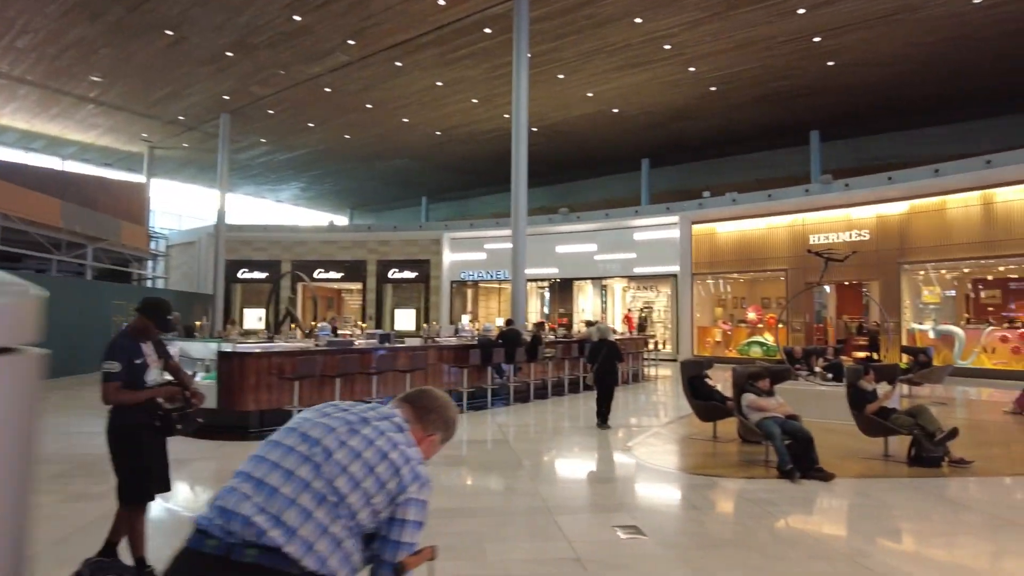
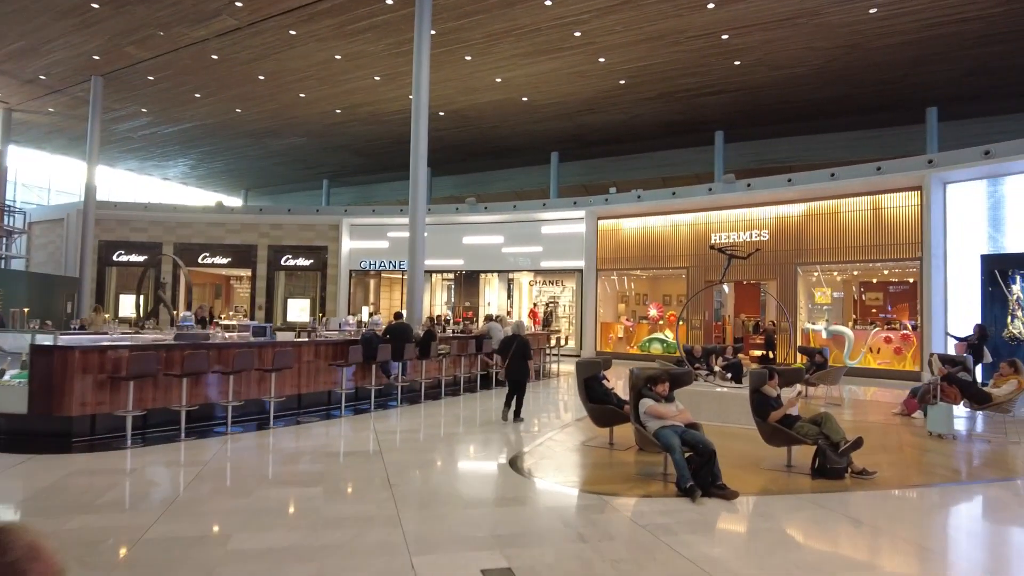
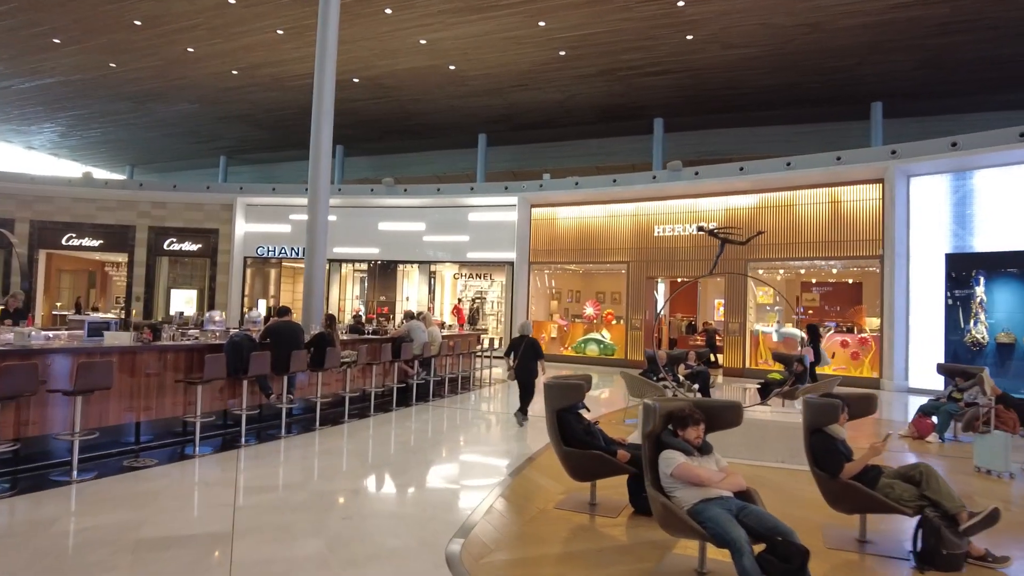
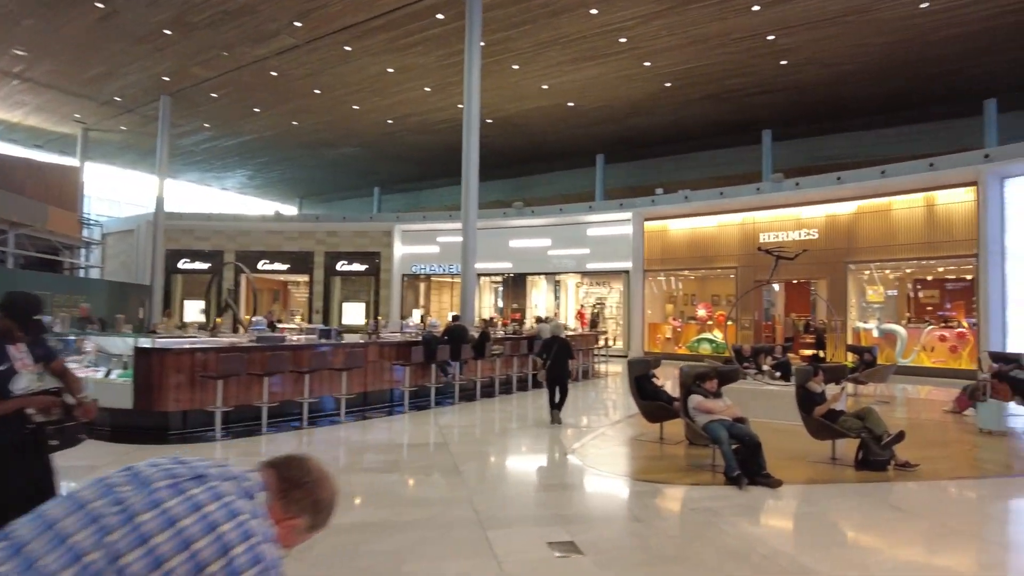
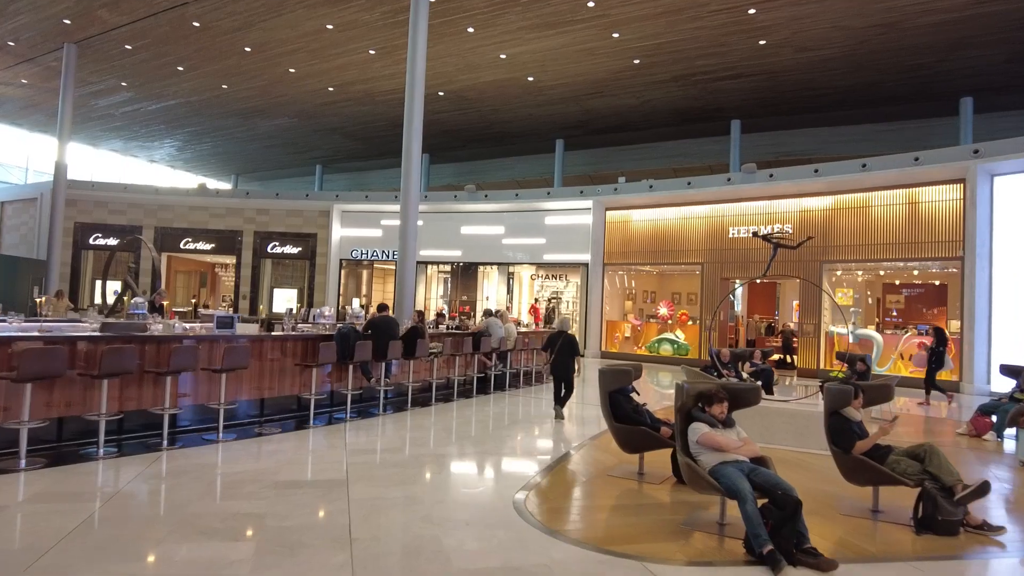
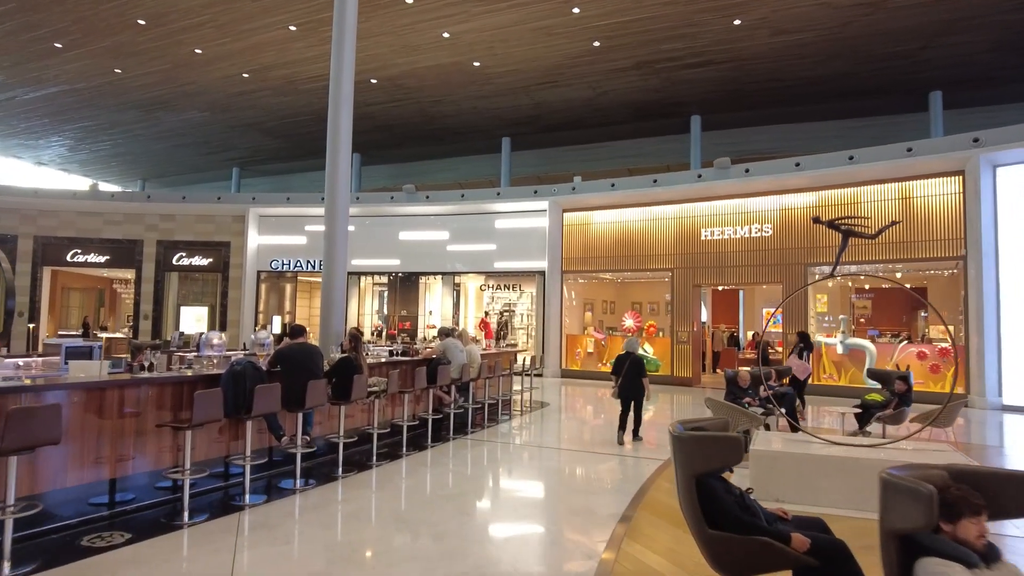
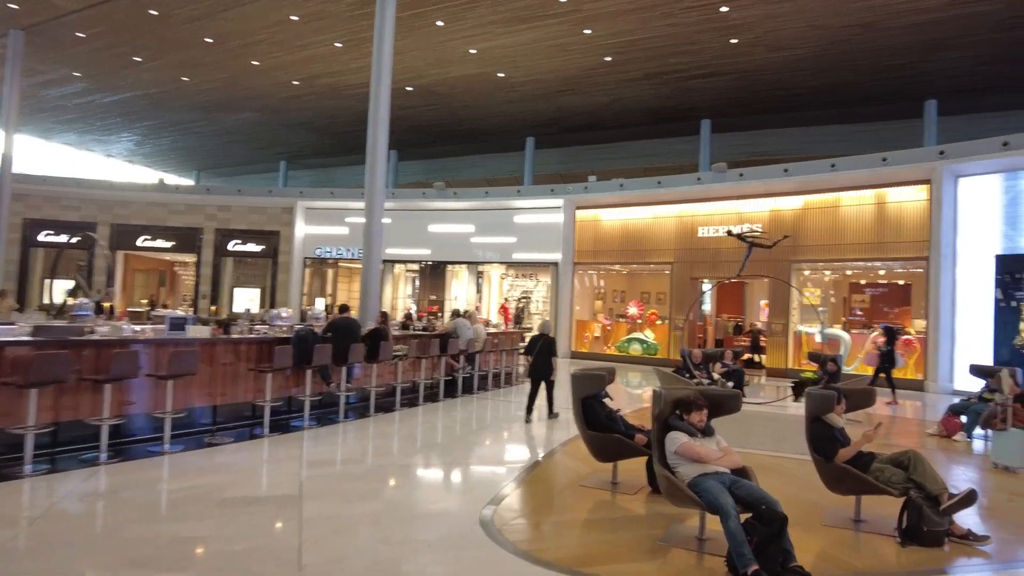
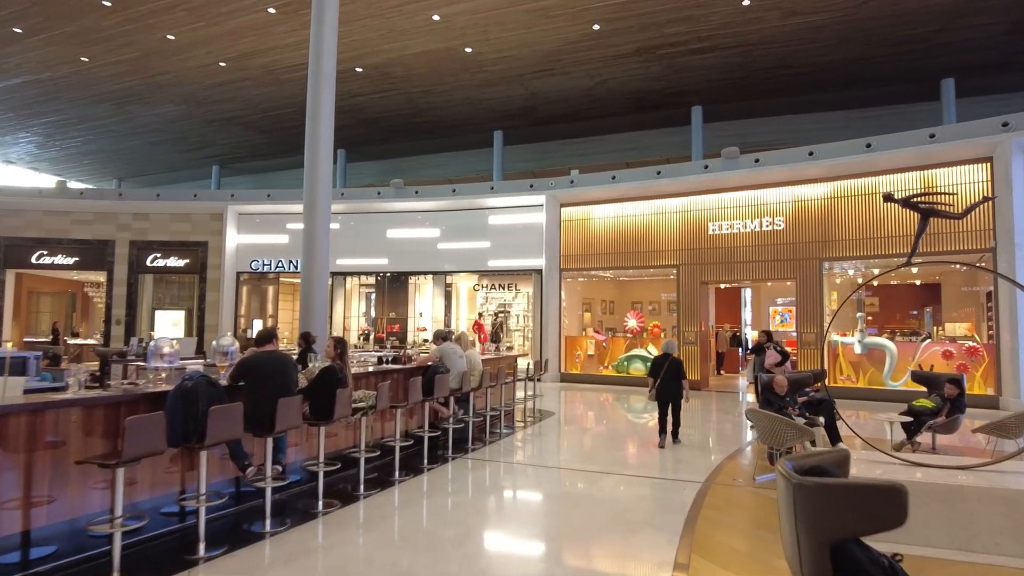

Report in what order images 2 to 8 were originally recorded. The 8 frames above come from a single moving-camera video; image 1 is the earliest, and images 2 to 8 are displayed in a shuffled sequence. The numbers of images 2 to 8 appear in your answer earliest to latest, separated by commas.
4, 2, 5, 7, 3, 6, 8
